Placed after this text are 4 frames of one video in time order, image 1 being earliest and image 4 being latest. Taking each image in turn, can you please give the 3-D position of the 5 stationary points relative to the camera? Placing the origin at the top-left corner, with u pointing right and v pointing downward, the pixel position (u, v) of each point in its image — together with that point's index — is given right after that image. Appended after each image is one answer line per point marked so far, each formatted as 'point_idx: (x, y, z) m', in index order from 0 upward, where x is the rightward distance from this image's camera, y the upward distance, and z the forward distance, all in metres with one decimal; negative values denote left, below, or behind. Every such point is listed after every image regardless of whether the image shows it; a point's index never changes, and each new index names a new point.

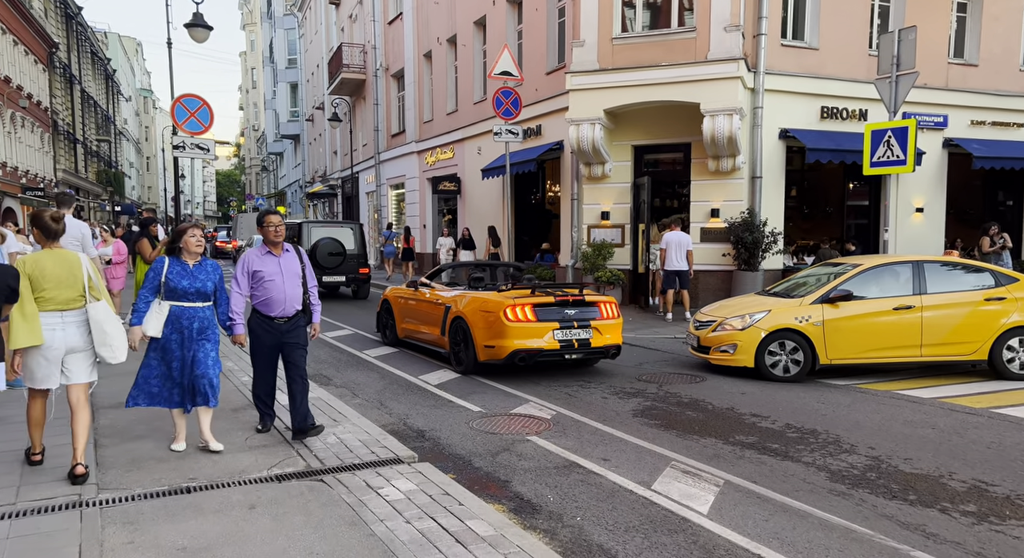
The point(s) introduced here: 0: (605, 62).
0: (+1.7, +4.0, +13.1) m
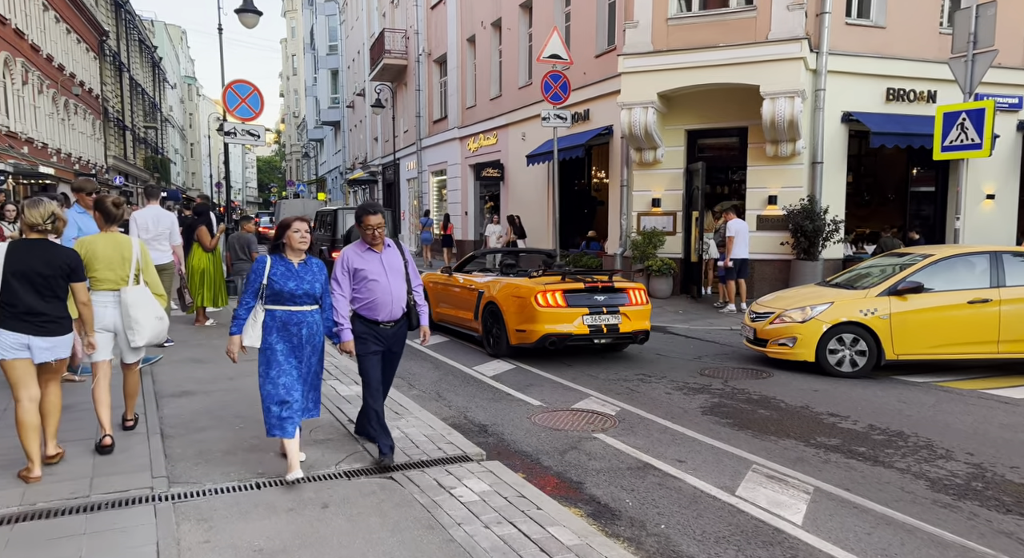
0: (+2.6, +4.2, +12.7) m
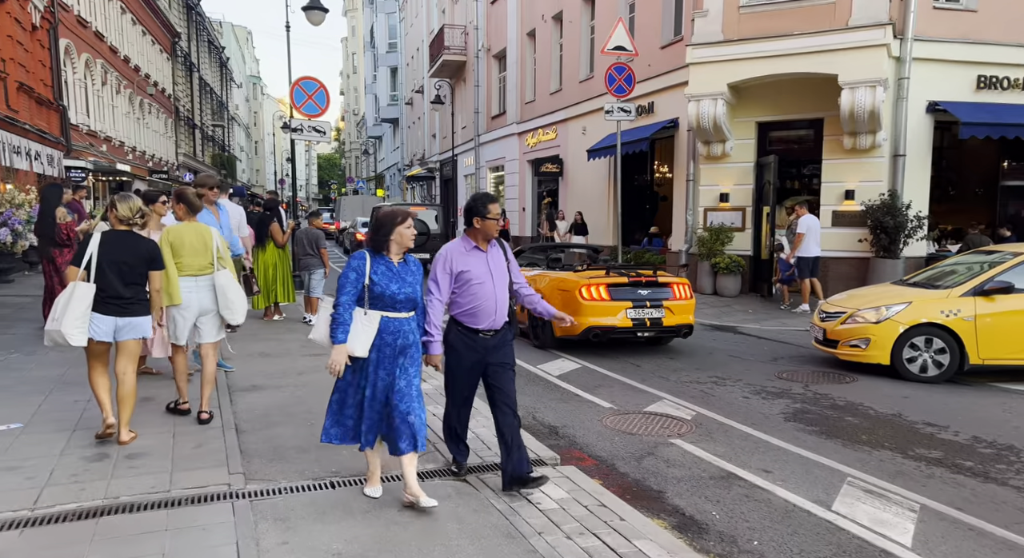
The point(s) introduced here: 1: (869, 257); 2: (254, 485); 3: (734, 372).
0: (+3.8, +4.3, +12.2) m
1: (+6.1, +0.4, +12.1) m
2: (-1.6, -1.3, +4.4) m
3: (+2.6, -1.1, +8.1) m
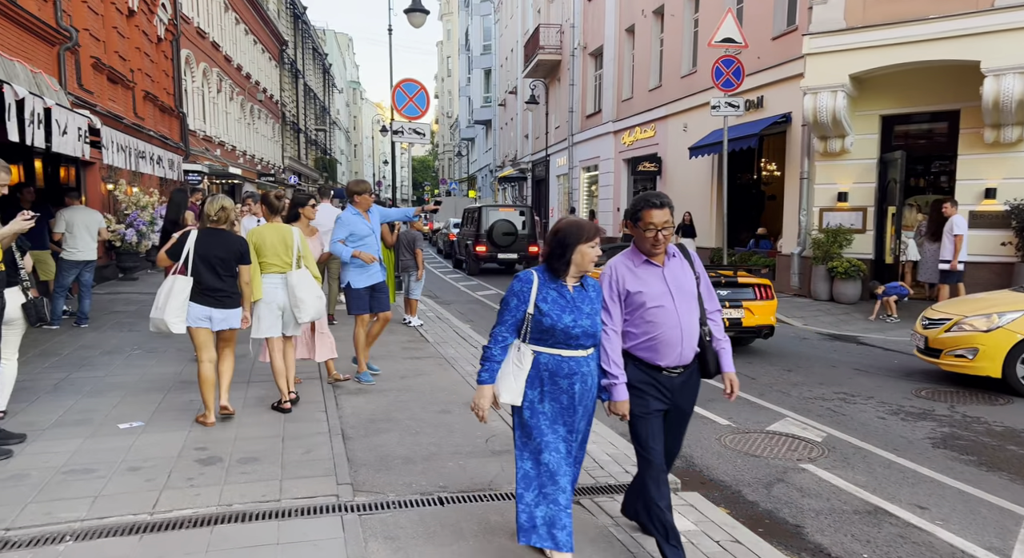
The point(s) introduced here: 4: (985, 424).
0: (+5.5, +4.2, +11.3) m
1: (+7.8, +0.3, +10.9) m
2: (-0.9, -1.3, +4.3) m
3: (+3.7, -1.1, +7.4) m
4: (+4.0, -1.2, +5.9) m
